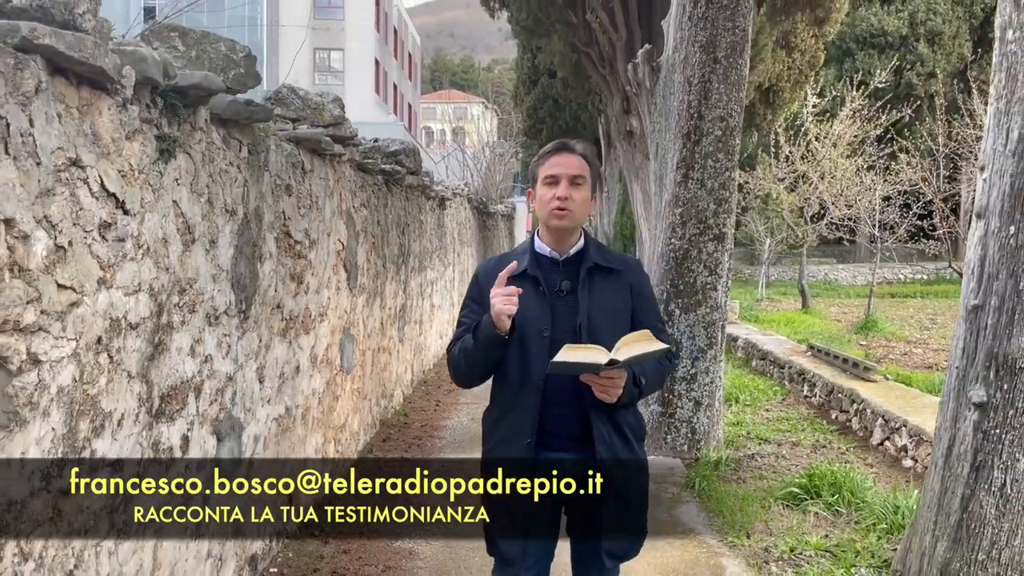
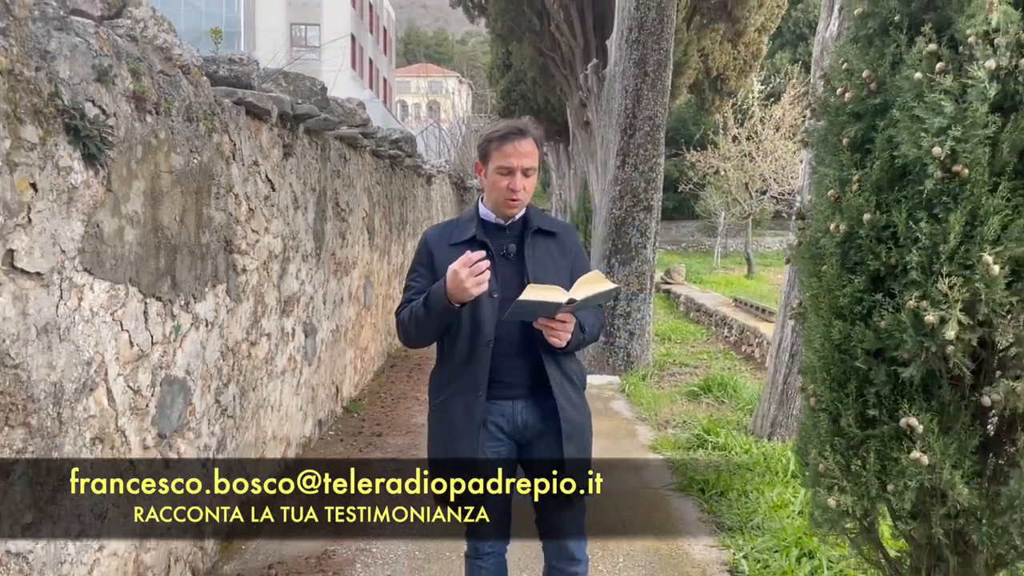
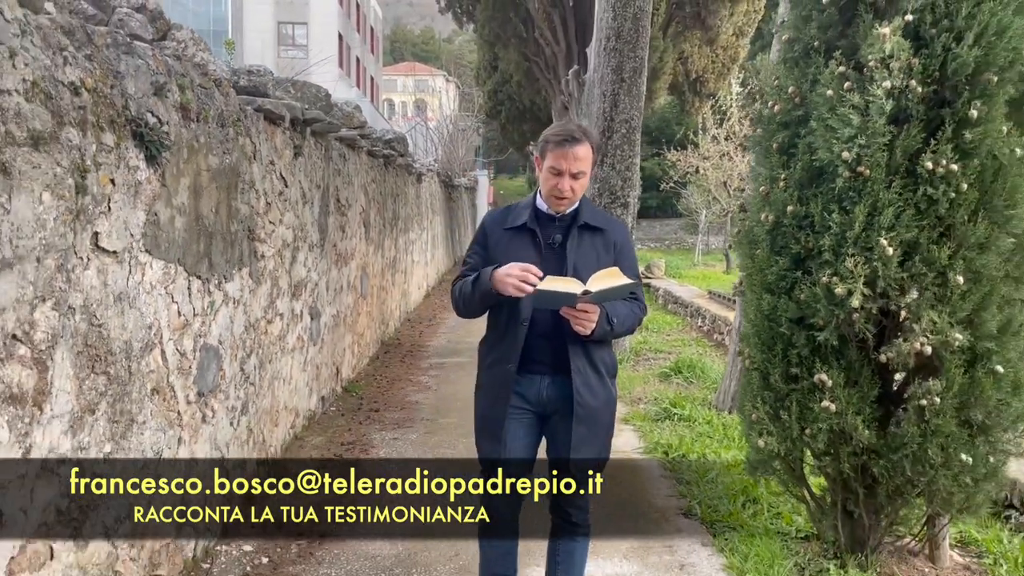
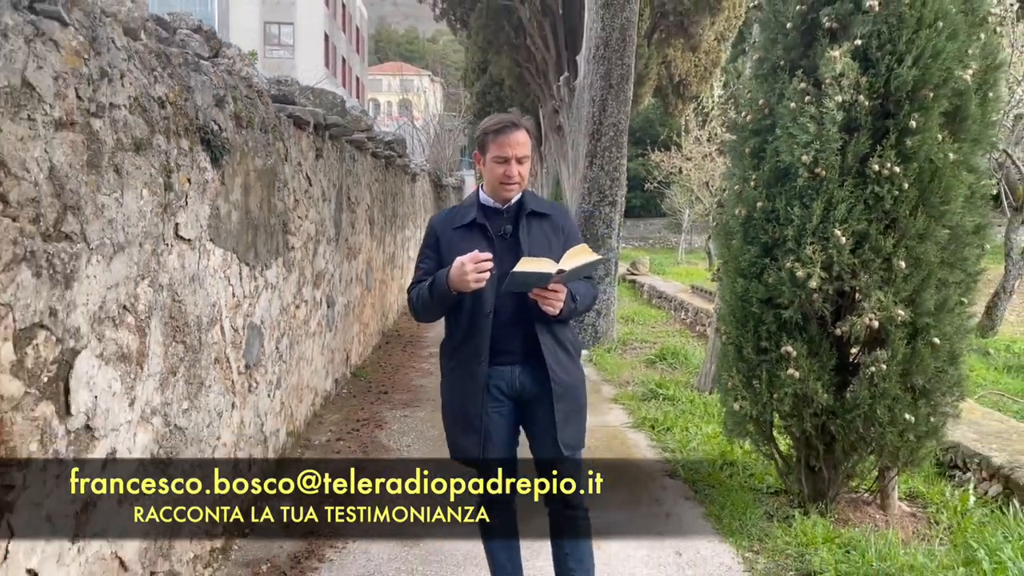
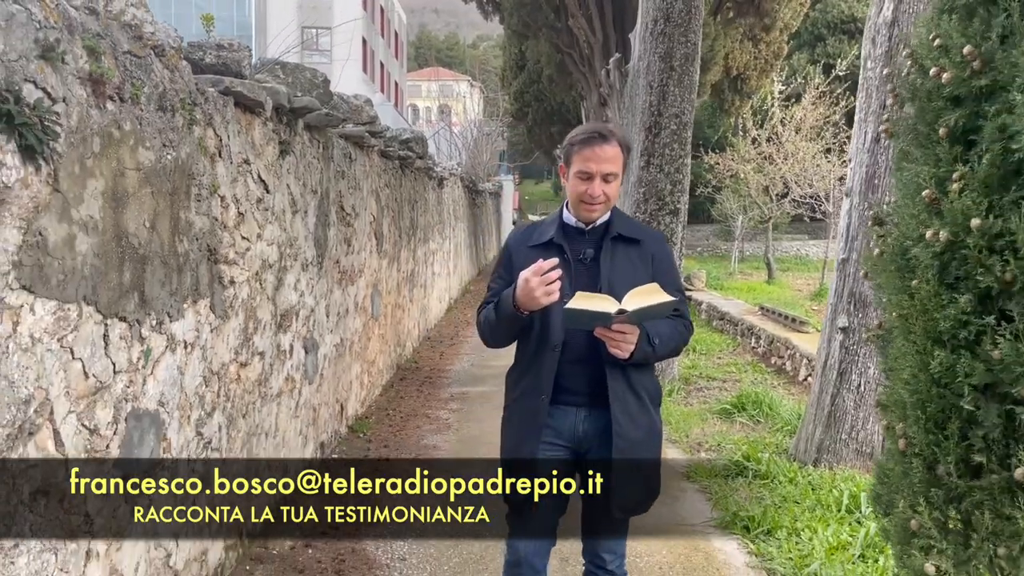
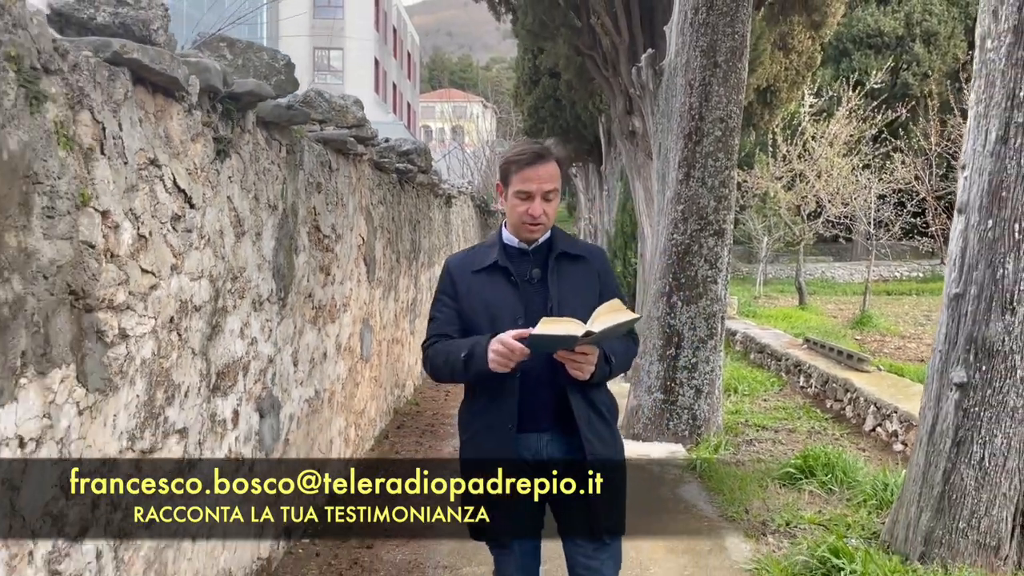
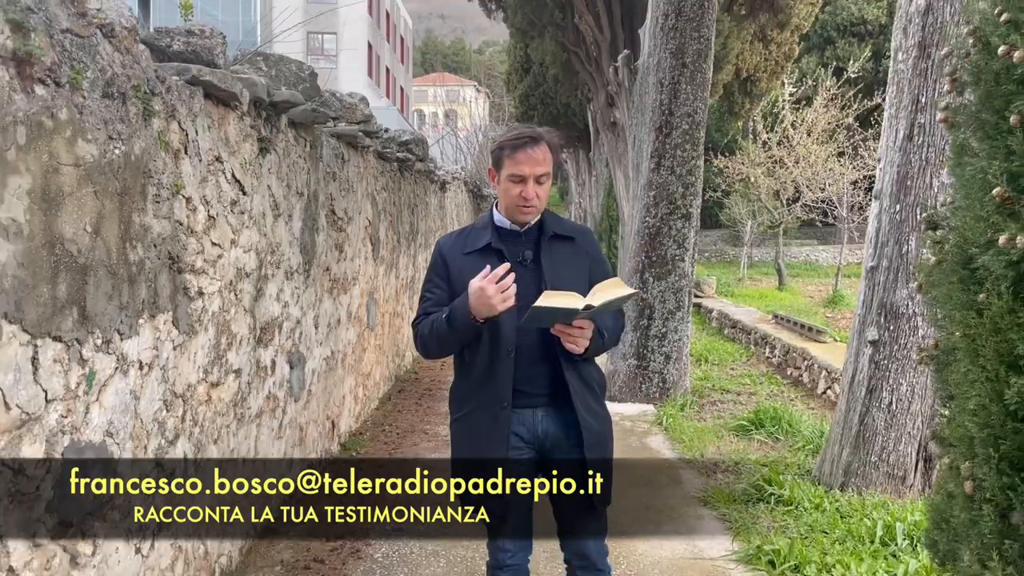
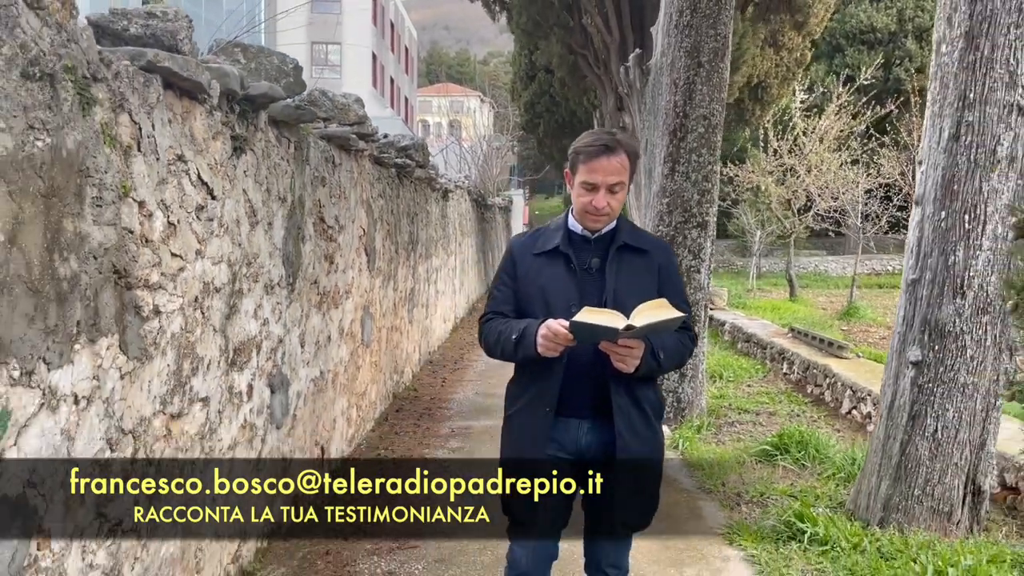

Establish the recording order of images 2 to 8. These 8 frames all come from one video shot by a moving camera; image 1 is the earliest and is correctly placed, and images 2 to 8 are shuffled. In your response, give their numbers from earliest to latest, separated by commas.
6, 8, 7, 5, 2, 3, 4
